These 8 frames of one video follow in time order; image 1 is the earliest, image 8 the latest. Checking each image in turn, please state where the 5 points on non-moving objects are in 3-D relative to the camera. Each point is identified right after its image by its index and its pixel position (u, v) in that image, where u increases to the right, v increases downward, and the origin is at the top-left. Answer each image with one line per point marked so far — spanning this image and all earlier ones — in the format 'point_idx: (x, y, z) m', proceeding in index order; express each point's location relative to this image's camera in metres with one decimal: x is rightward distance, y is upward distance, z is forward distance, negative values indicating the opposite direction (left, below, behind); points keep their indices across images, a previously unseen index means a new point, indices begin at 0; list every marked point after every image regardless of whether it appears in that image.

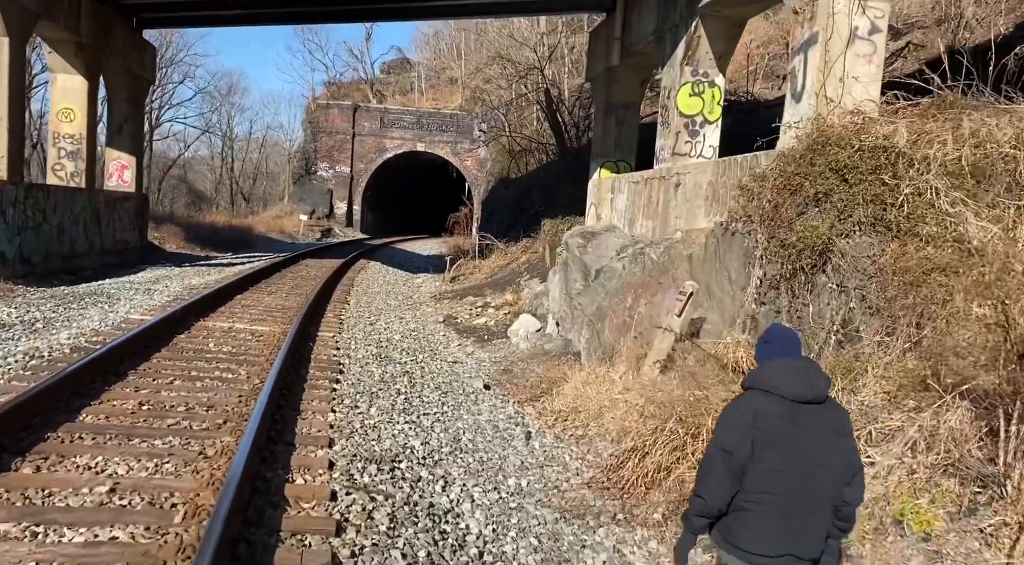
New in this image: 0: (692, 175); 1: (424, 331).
0: (+2.0, +1.2, +8.2) m
1: (-1.3, -0.7, +10.8) m
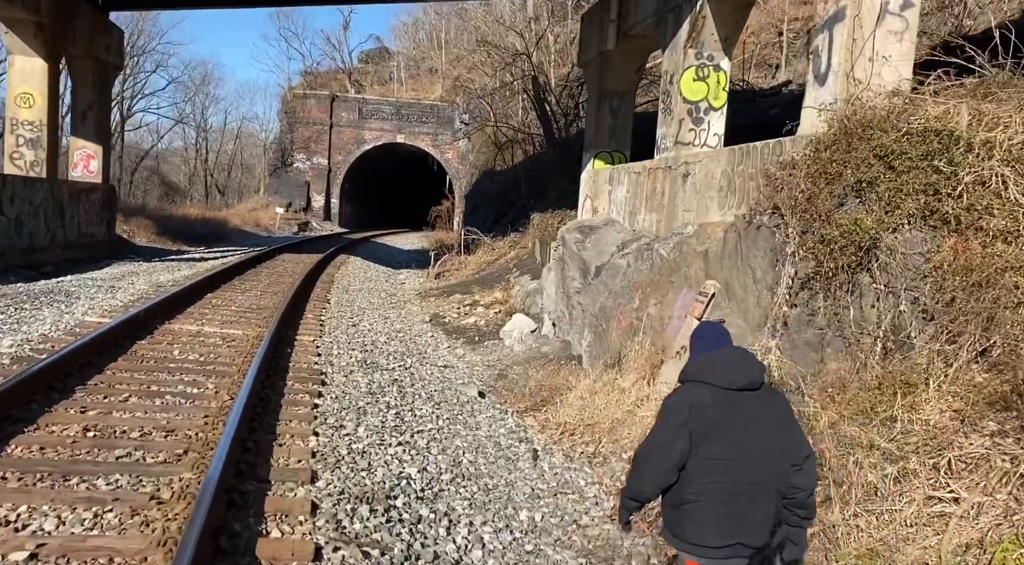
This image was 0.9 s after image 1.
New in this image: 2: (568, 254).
0: (+2.0, +1.3, +7.6) m
1: (-1.4, -0.7, +10.1) m
2: (+0.8, +0.4, +9.7) m
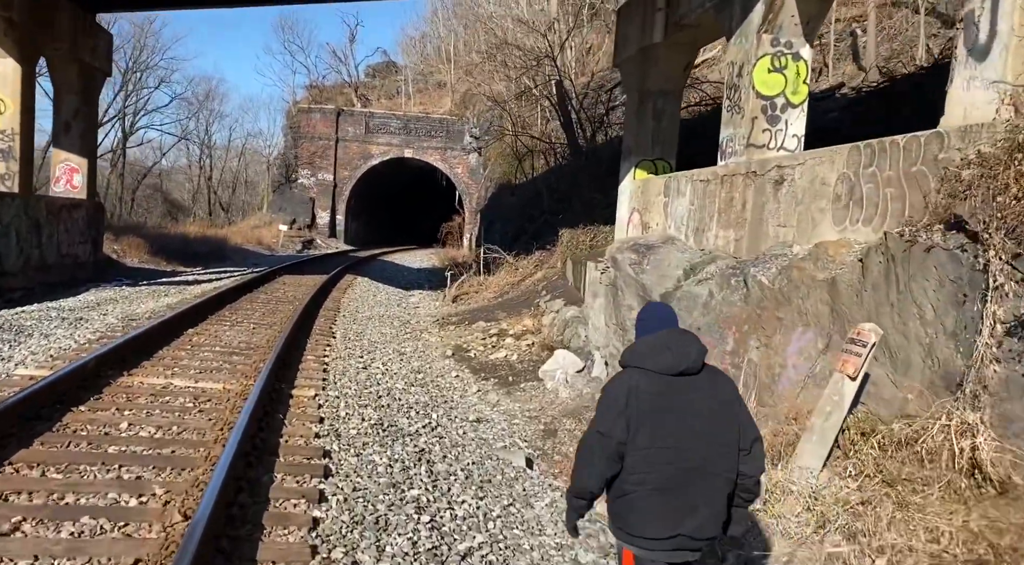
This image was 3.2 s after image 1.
0: (+2.5, +1.0, +6.0) m
1: (-1.0, -1.0, +8.5) m
2: (+1.2, 0.0, +8.1) m
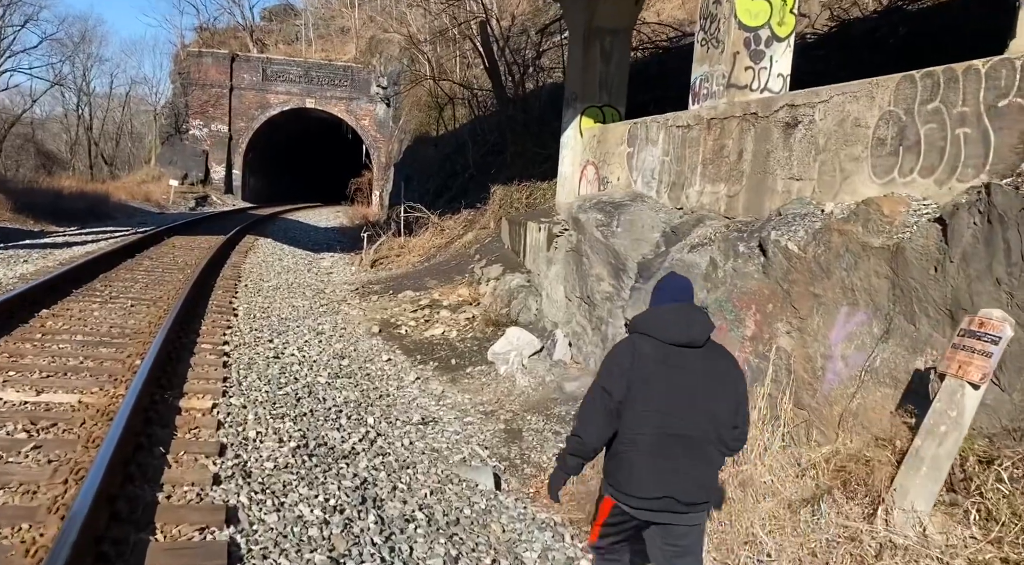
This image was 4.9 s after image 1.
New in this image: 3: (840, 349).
0: (+2.2, +1.2, +4.9) m
1: (-1.5, -0.7, +7.0) m
2: (+0.7, +0.4, +6.9) m
3: (+1.9, -0.4, +4.0) m
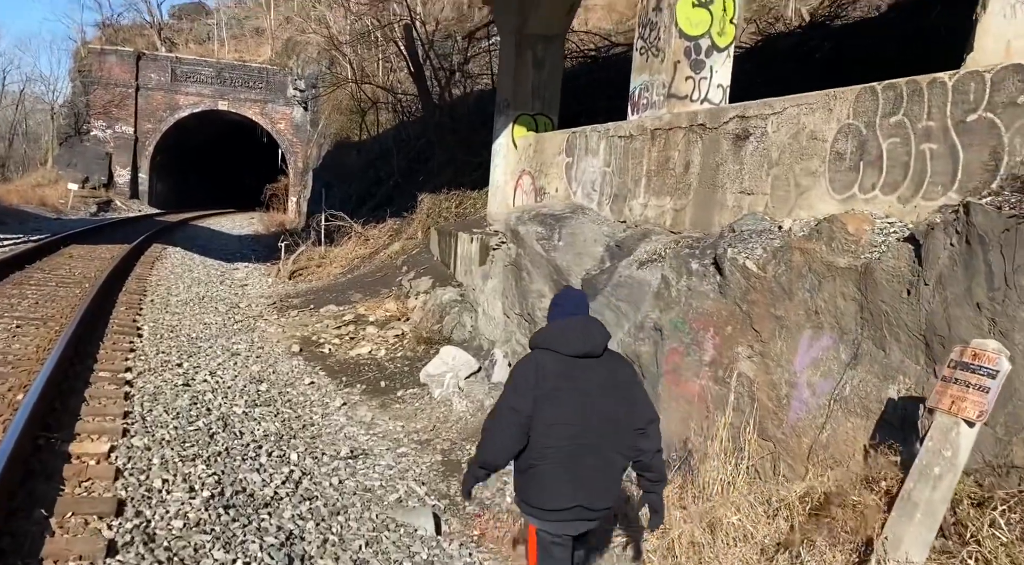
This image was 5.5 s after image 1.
0: (+1.8, +1.1, +4.7) m
1: (-2.1, -0.9, +6.4) m
2: (+0.1, +0.2, +6.5) m
3: (+1.6, -0.5, +3.8) m
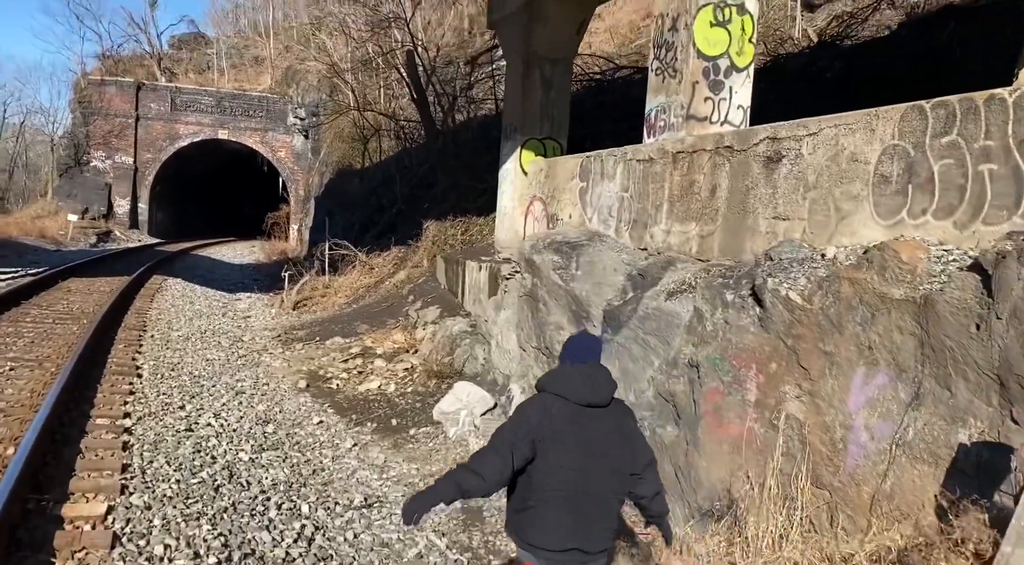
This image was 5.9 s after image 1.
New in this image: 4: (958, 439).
0: (+1.9, +0.9, +4.4) m
1: (-1.9, -1.2, +6.1) m
2: (+0.3, -0.1, +6.2) m
3: (+1.7, -0.7, +3.5) m
4: (+2.0, -0.7, +3.2) m
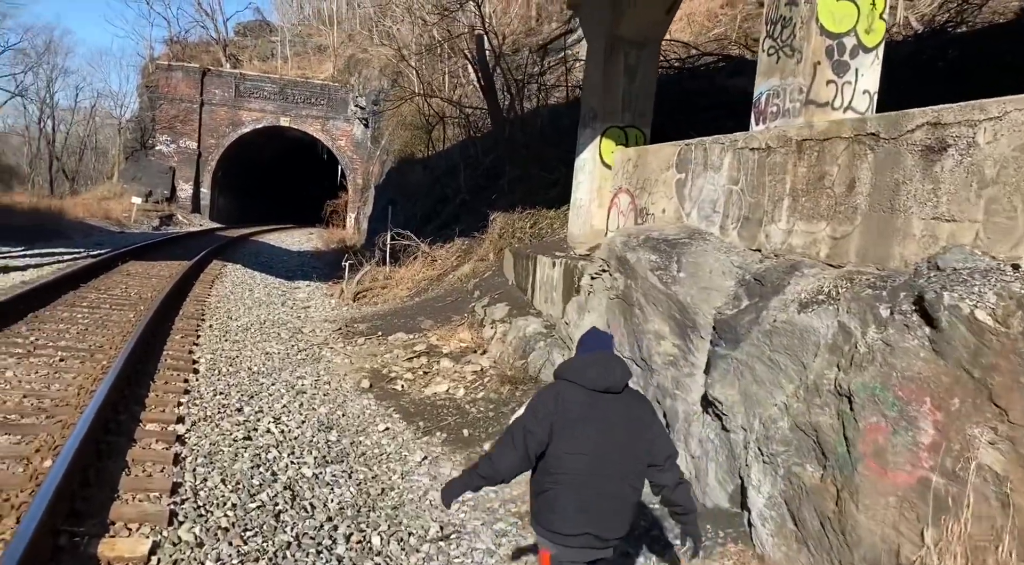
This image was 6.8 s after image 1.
0: (+2.5, +0.8, +3.6) m
1: (-1.3, -1.1, +5.5) m
2: (+1.0, -0.1, +5.5) m
3: (+2.2, -0.7, +2.7) m
4: (+2.4, -0.8, +2.4) m
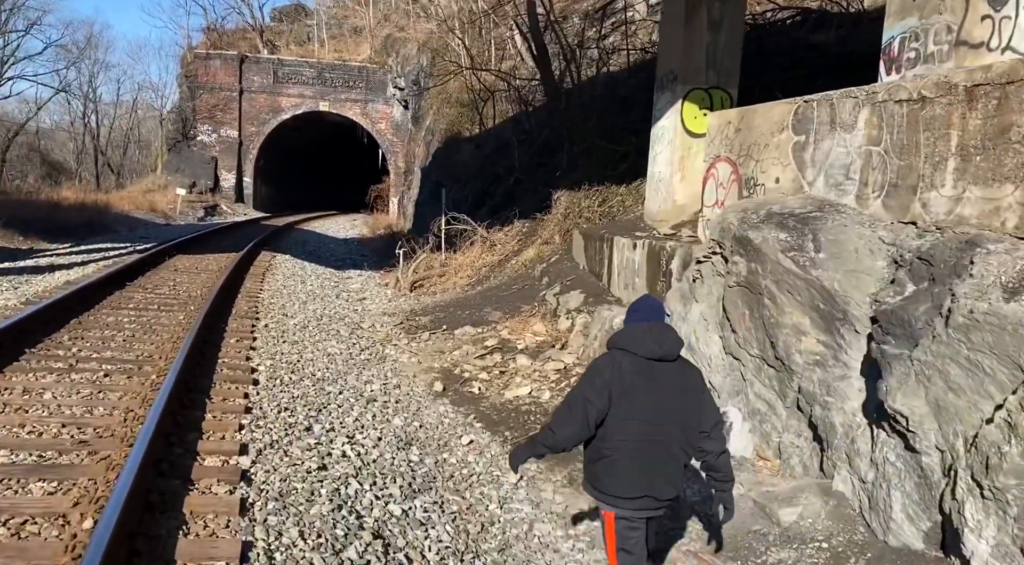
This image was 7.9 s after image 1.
0: (+3.1, +0.9, +2.7) m
1: (-0.6, -1.1, +4.8) m
2: (+1.6, 0.0, +4.7) m
3: (+2.7, -0.7, +1.8) m
4: (+3.0, -0.7, +1.5) m
